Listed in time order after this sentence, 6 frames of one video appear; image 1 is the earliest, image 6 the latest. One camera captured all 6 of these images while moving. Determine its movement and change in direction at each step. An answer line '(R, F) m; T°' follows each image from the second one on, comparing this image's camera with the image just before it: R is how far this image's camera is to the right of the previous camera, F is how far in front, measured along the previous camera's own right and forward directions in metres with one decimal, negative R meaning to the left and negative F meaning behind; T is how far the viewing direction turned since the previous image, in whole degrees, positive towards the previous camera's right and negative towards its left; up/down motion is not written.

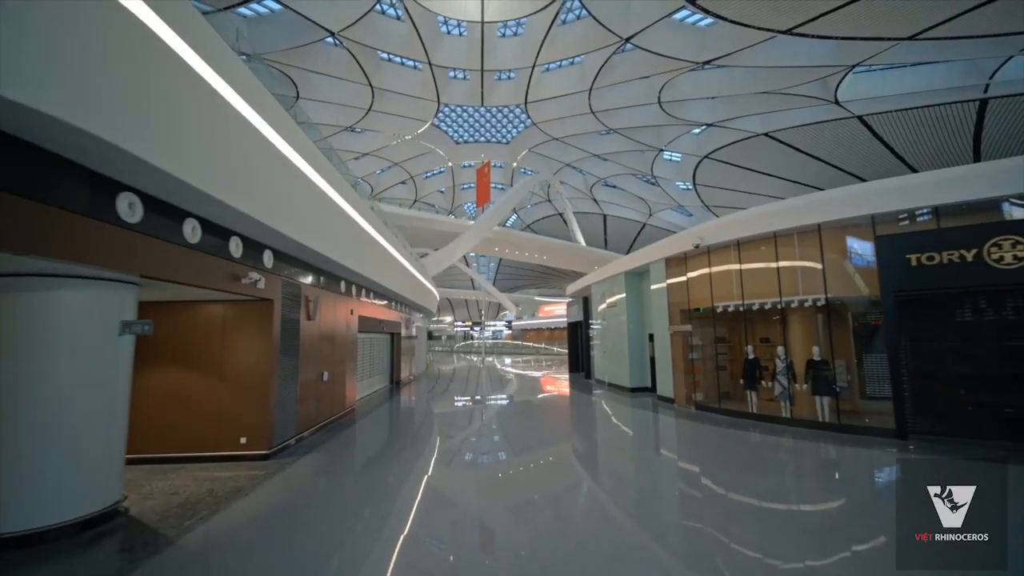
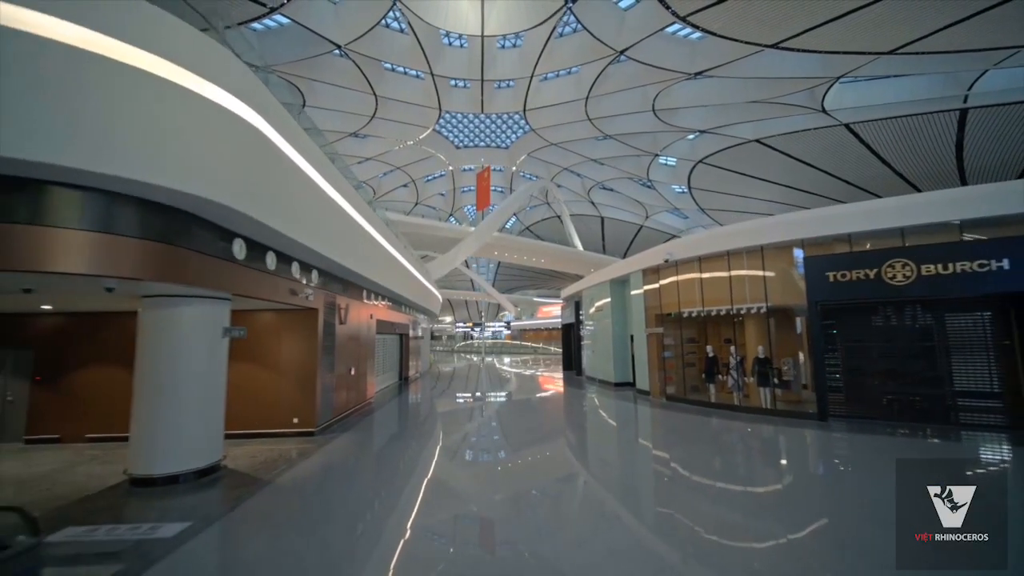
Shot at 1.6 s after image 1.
(0.0, -0.6) m; 0°
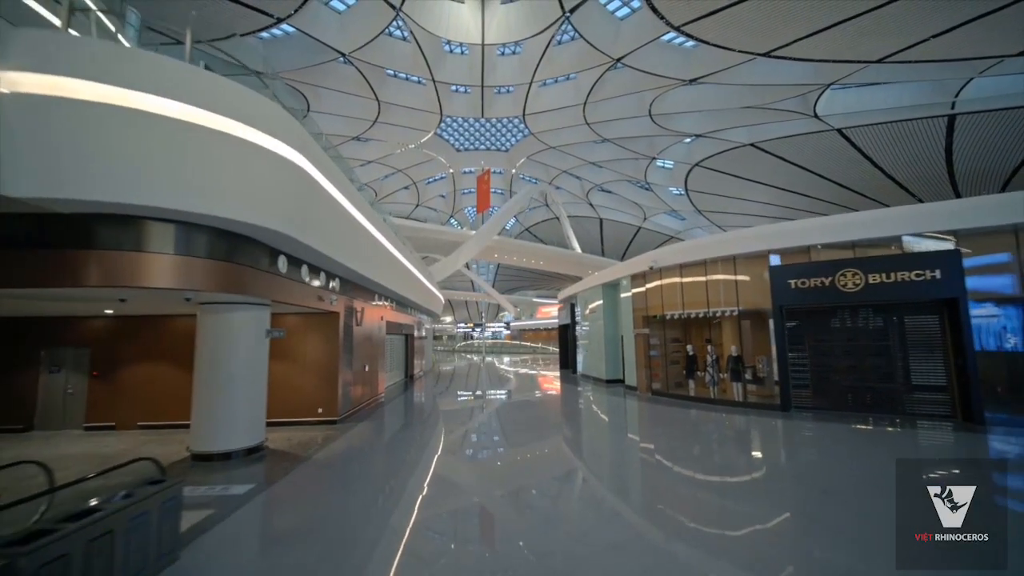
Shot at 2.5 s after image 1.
(0.0, -0.4) m; 0°
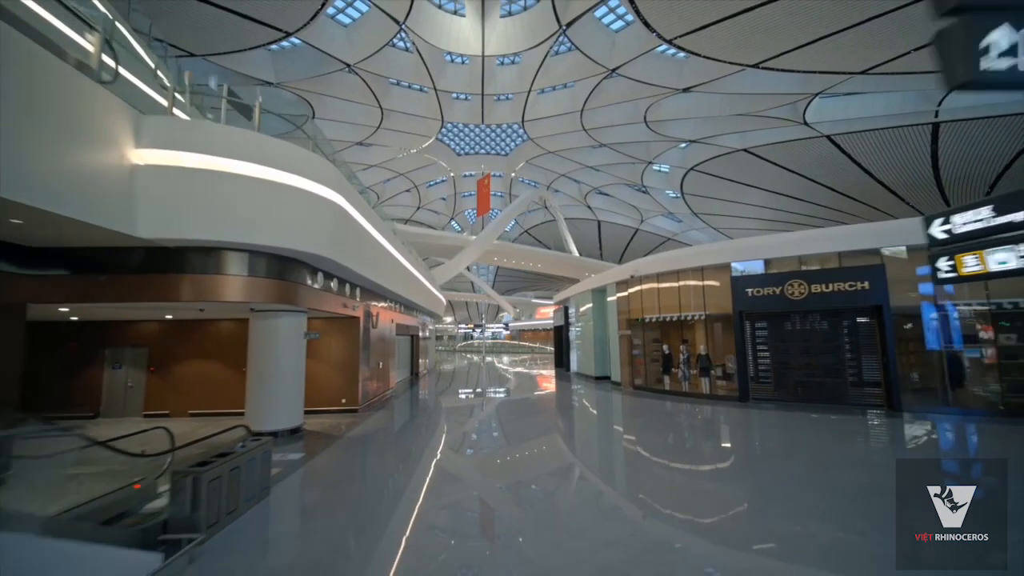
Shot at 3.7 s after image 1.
(0.0, -0.5) m; 0°
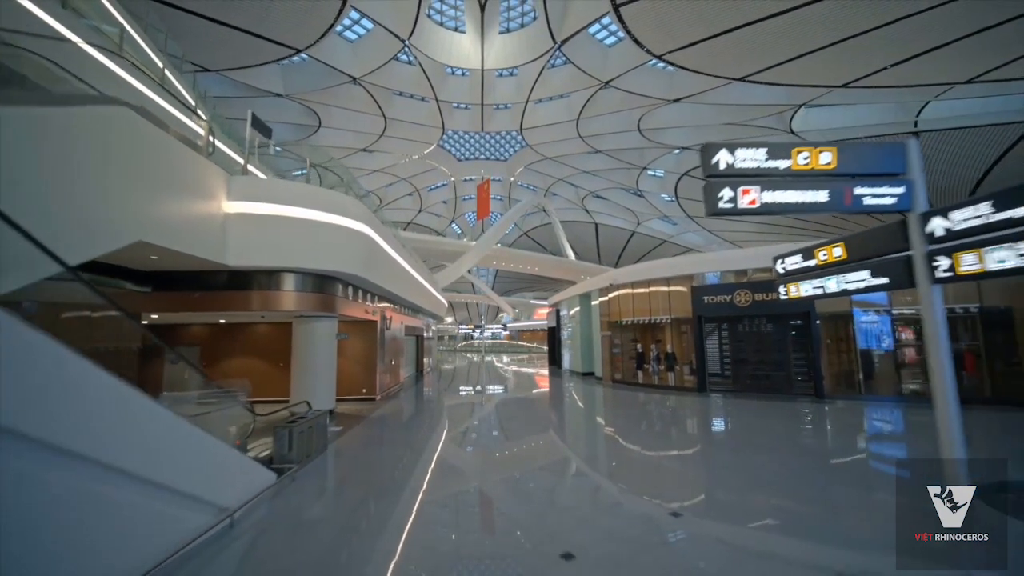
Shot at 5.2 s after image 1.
(+0.1, -0.7) m; 0°
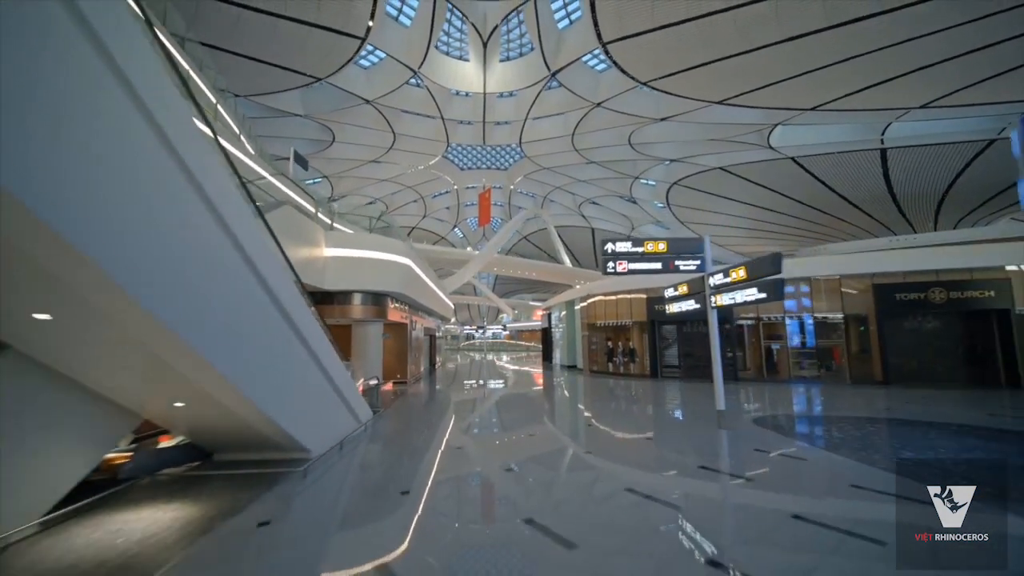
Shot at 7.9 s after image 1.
(0.0, -1.5) m; 0°
